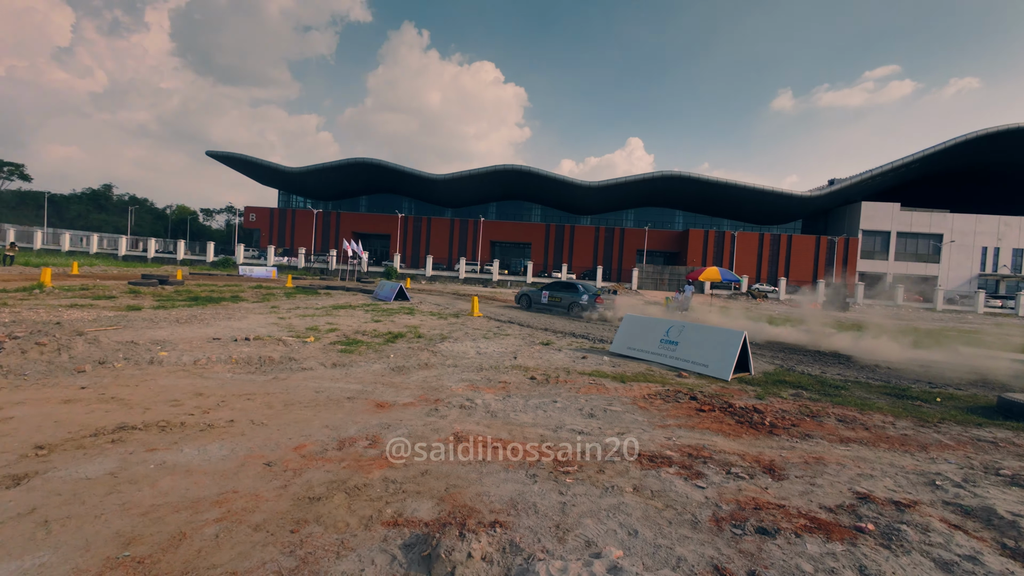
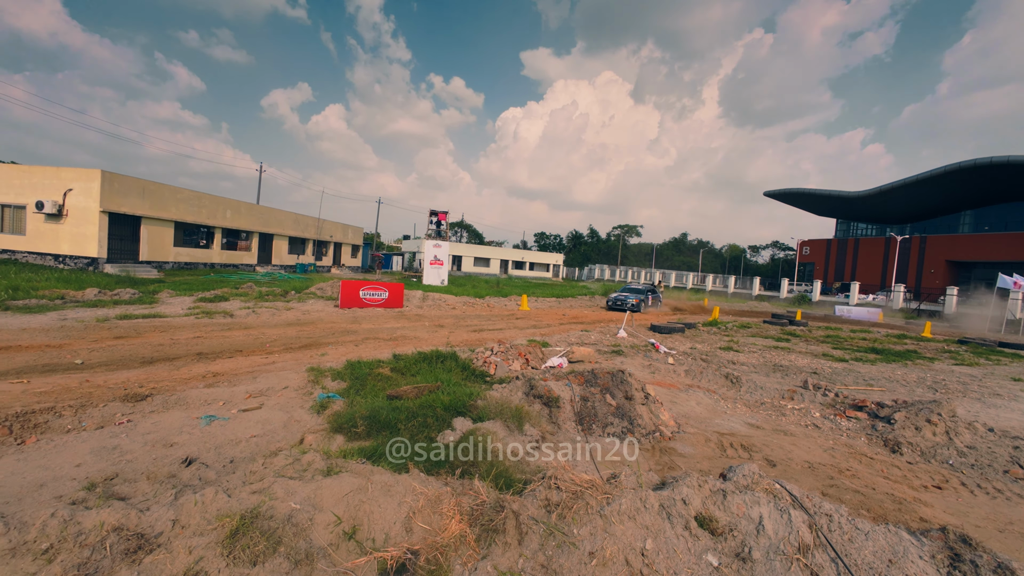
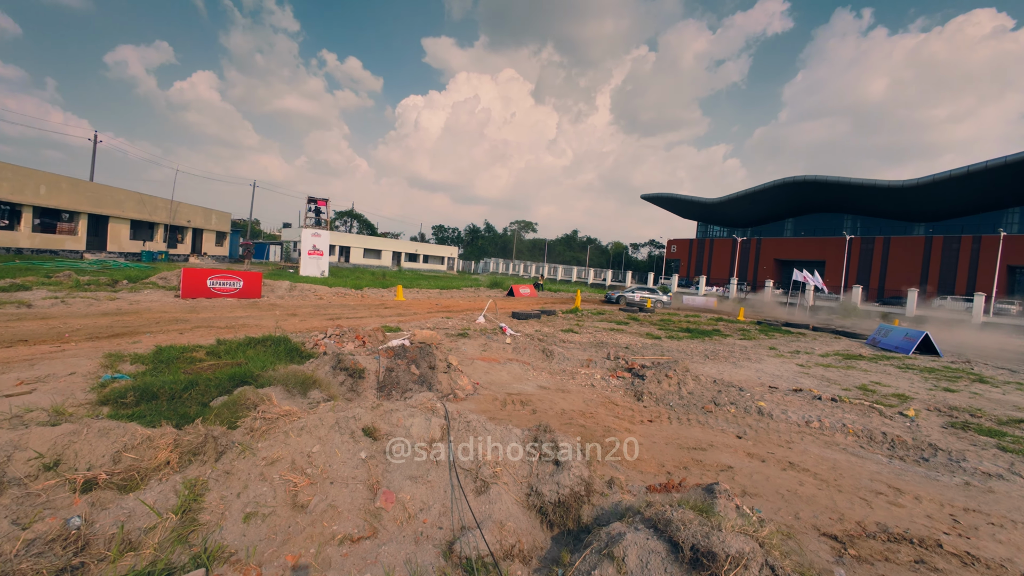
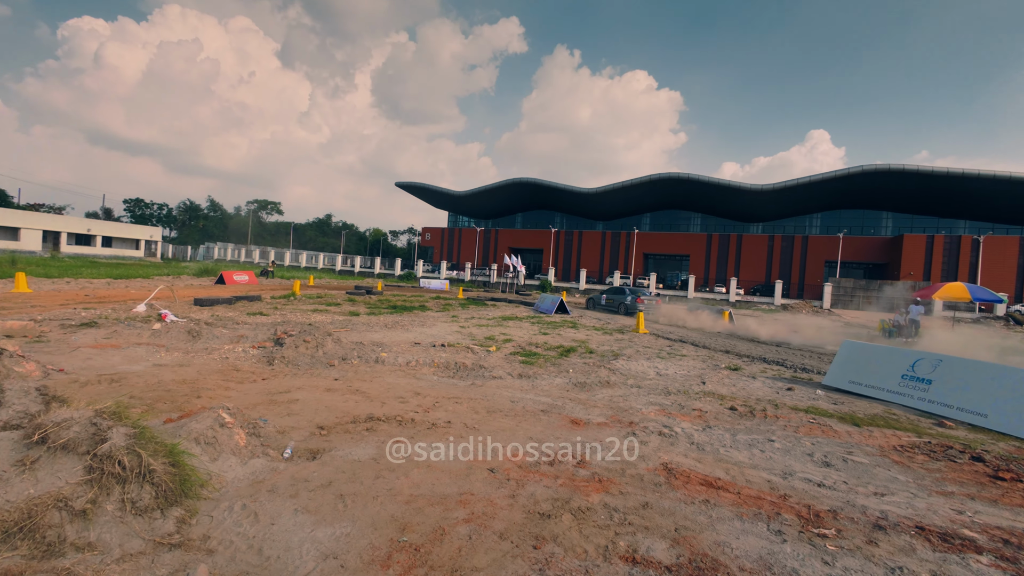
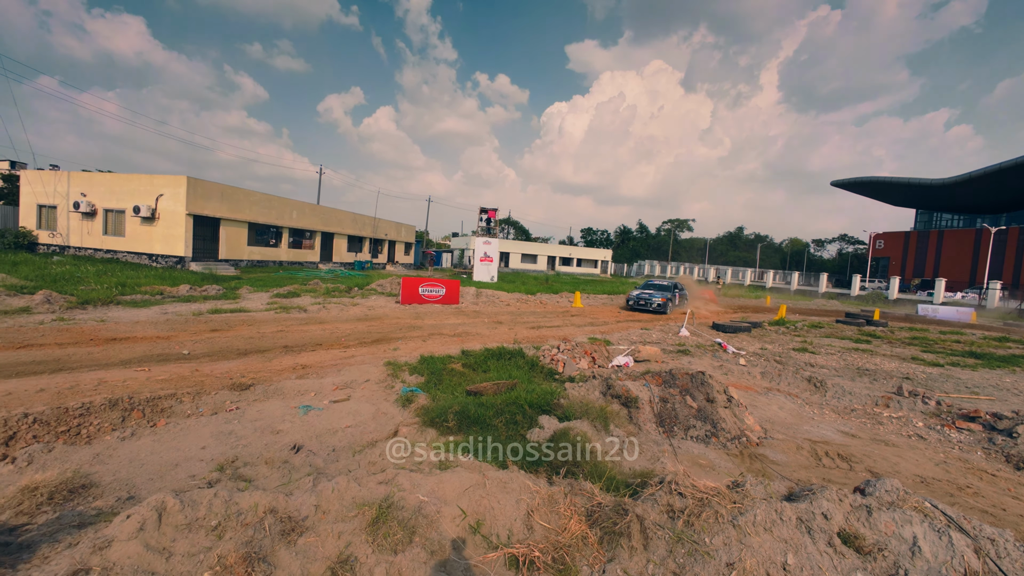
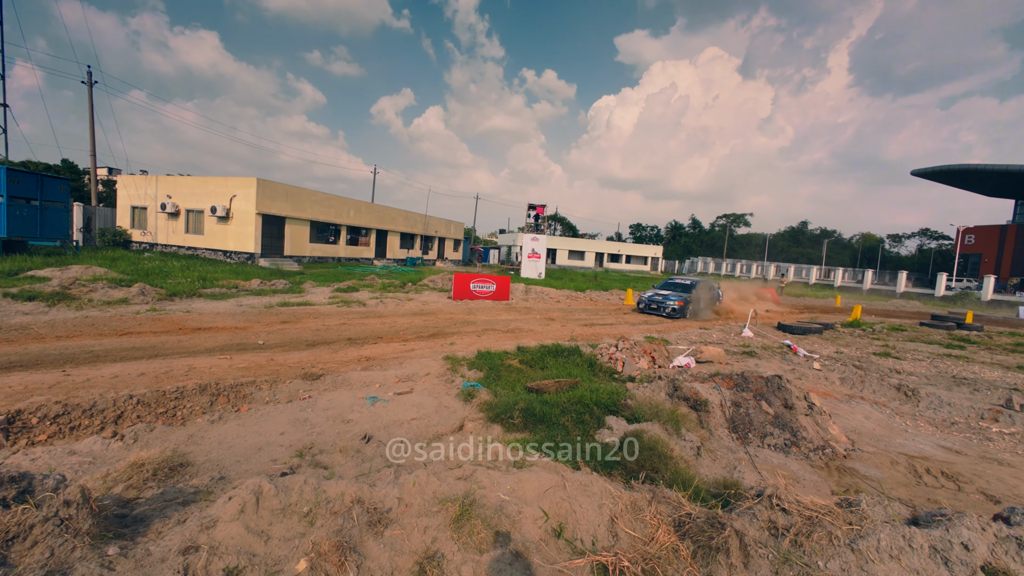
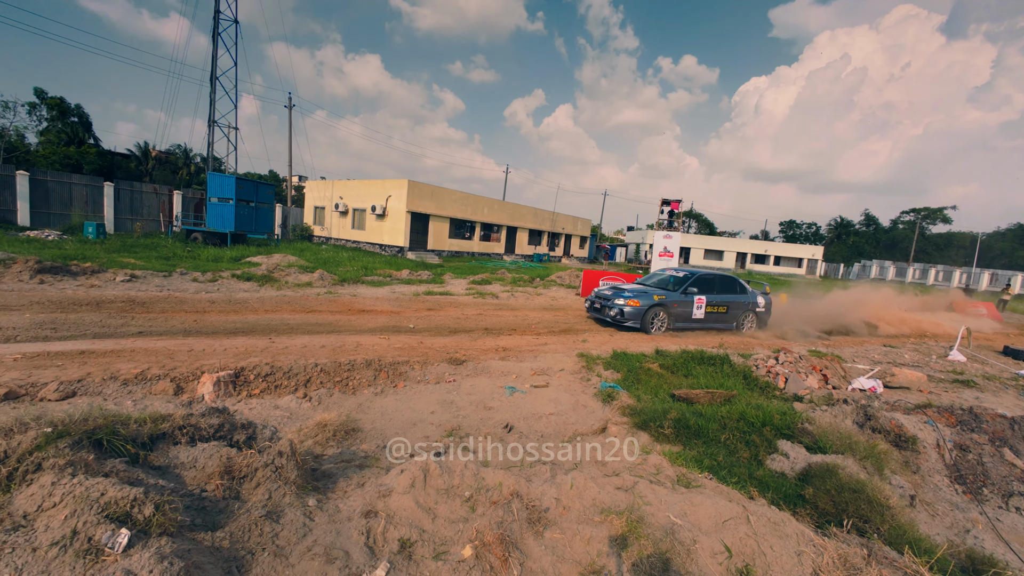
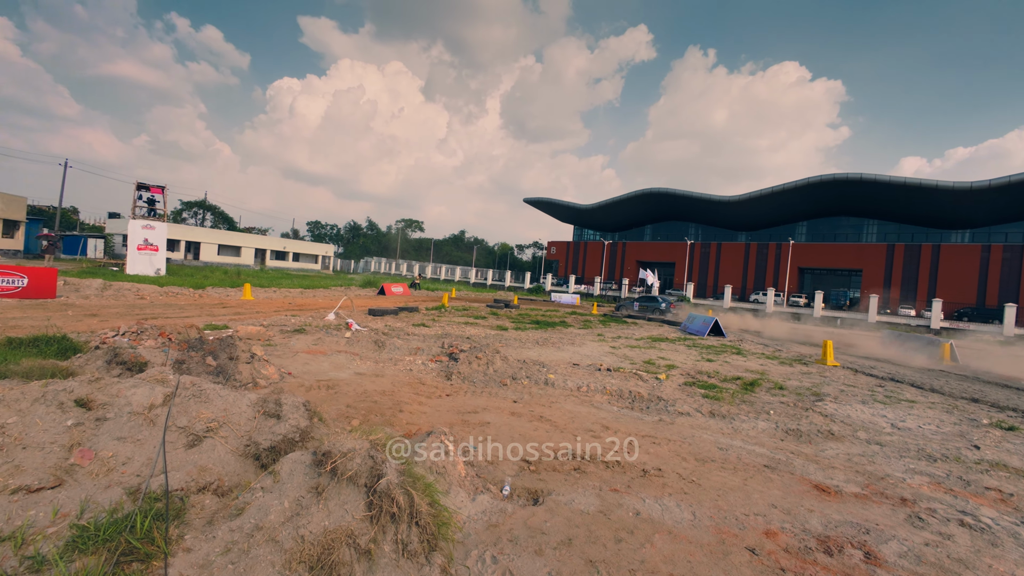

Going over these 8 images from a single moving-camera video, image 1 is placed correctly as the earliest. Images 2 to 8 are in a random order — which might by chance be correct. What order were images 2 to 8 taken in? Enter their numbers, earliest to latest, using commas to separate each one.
4, 8, 3, 2, 5, 6, 7
